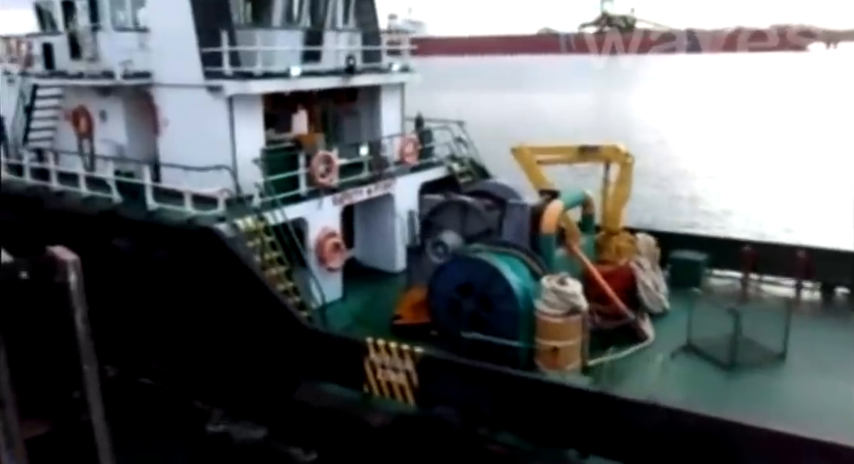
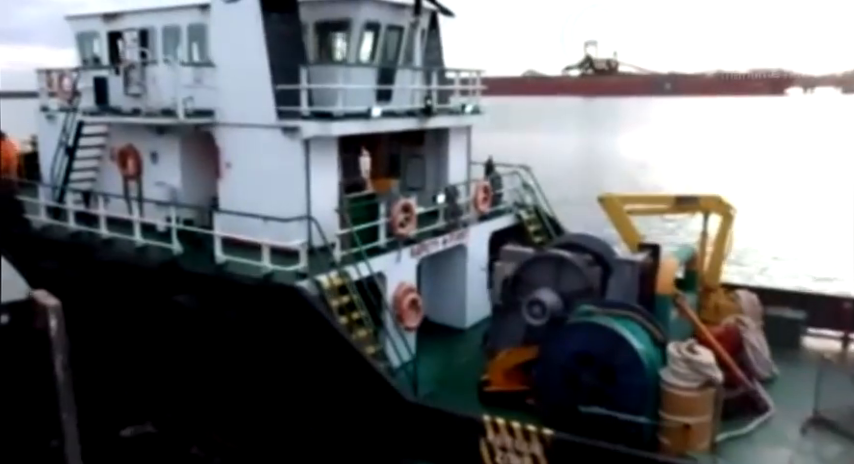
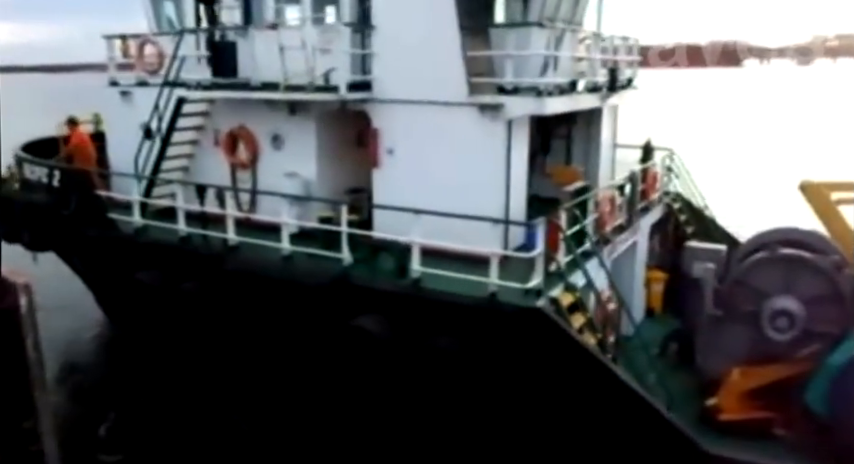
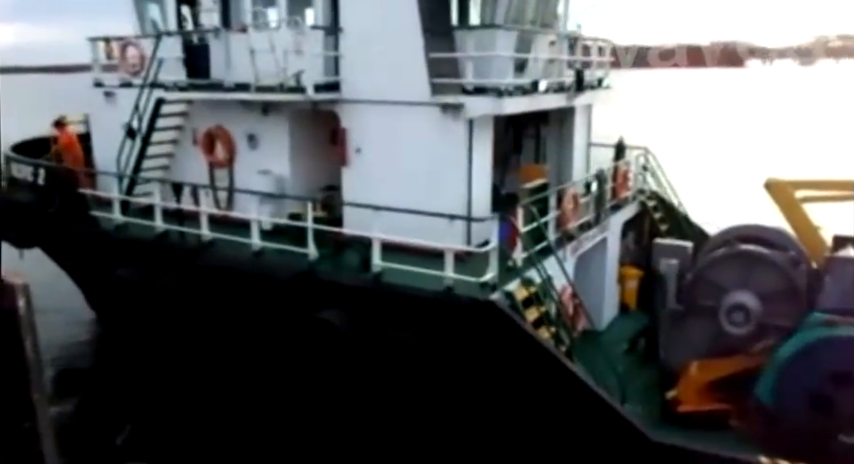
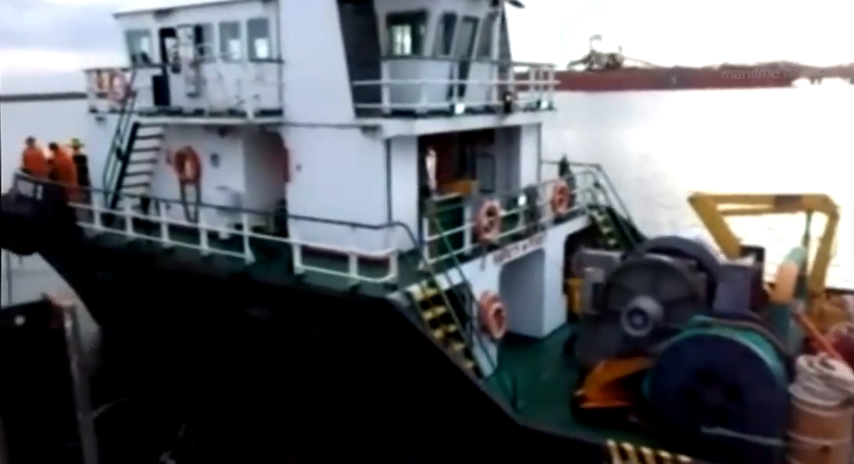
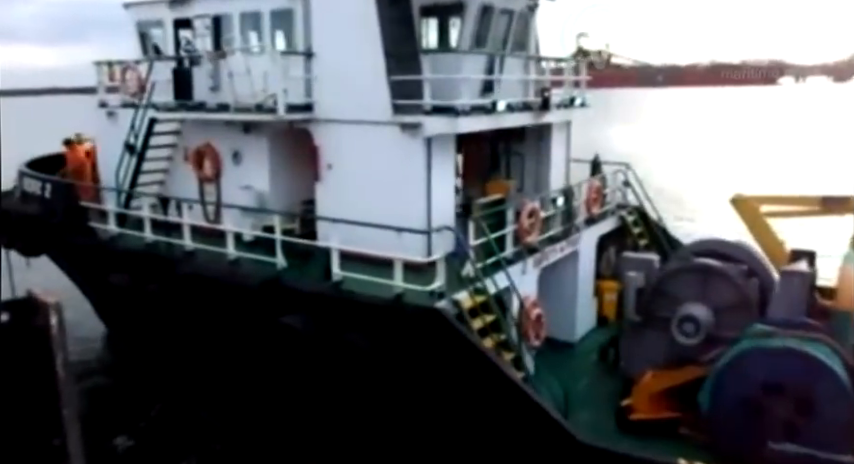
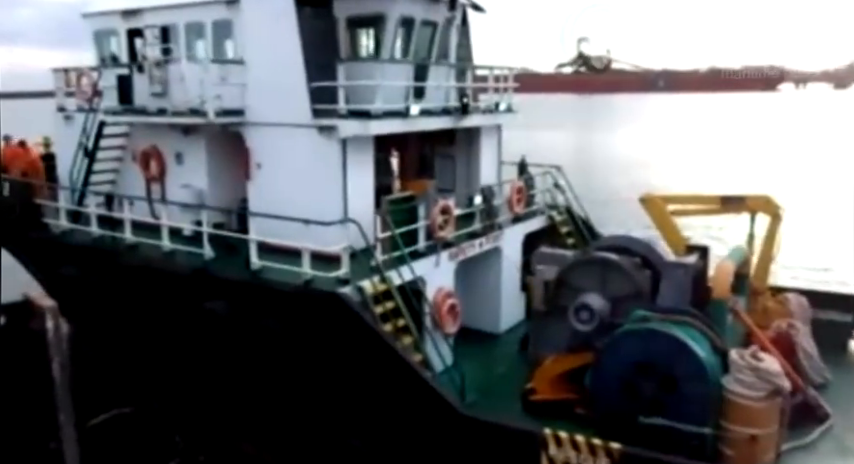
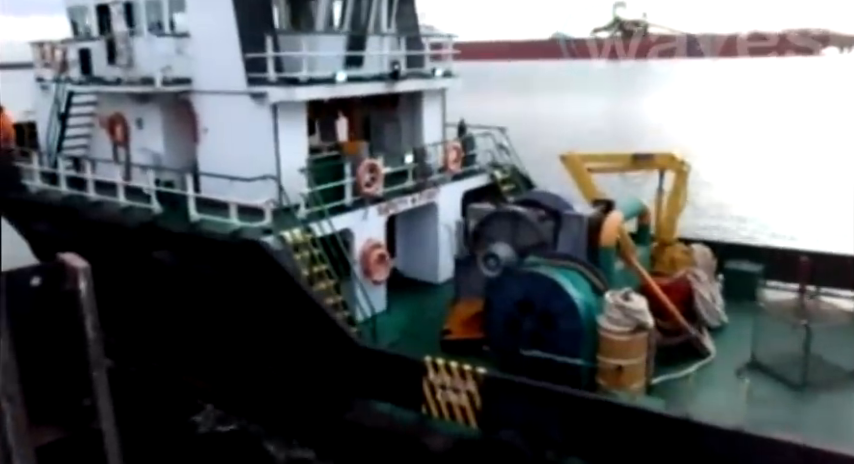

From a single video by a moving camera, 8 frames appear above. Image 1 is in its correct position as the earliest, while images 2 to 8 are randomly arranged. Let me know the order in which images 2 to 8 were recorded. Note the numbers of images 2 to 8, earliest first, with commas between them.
8, 2, 7, 5, 6, 4, 3
